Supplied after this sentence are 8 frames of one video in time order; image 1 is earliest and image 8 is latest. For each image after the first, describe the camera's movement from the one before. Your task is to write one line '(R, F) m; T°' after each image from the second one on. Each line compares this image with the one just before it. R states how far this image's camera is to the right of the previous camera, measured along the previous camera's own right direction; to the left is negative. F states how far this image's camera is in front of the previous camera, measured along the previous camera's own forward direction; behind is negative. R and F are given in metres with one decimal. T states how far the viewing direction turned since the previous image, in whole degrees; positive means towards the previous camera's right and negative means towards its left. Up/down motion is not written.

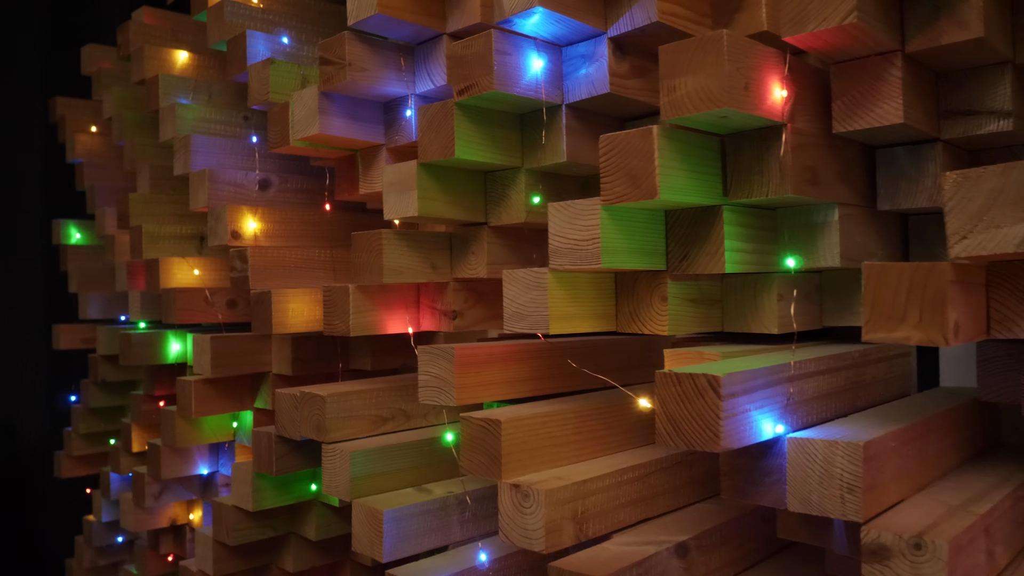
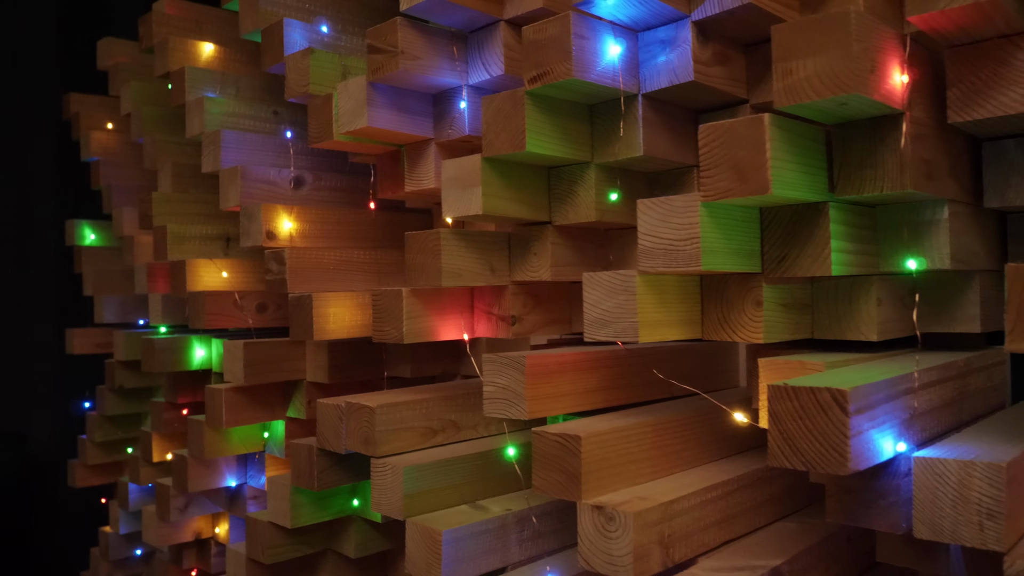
(-0.1, +0.1) m; 0°
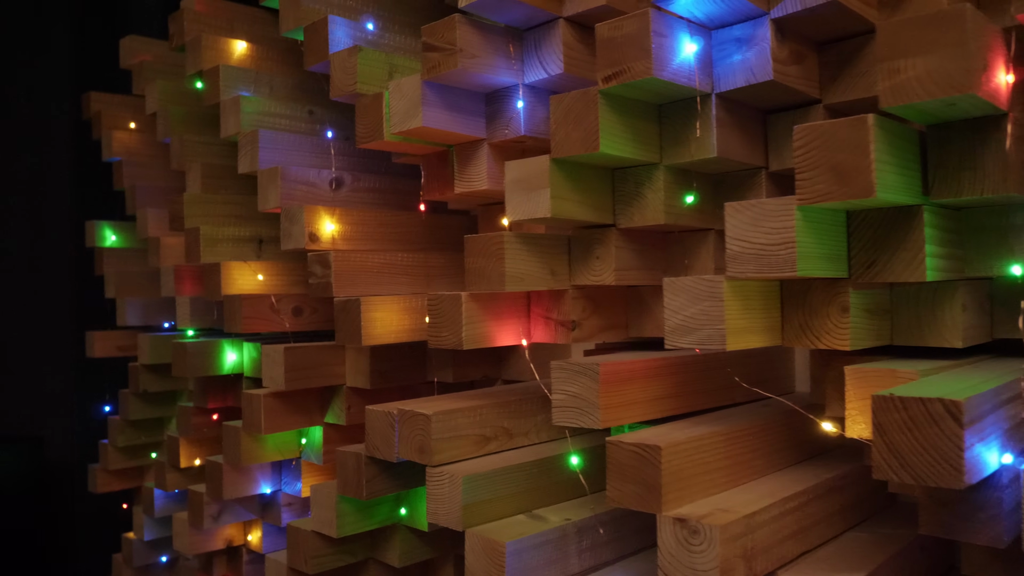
(-0.1, 0.0) m; 0°
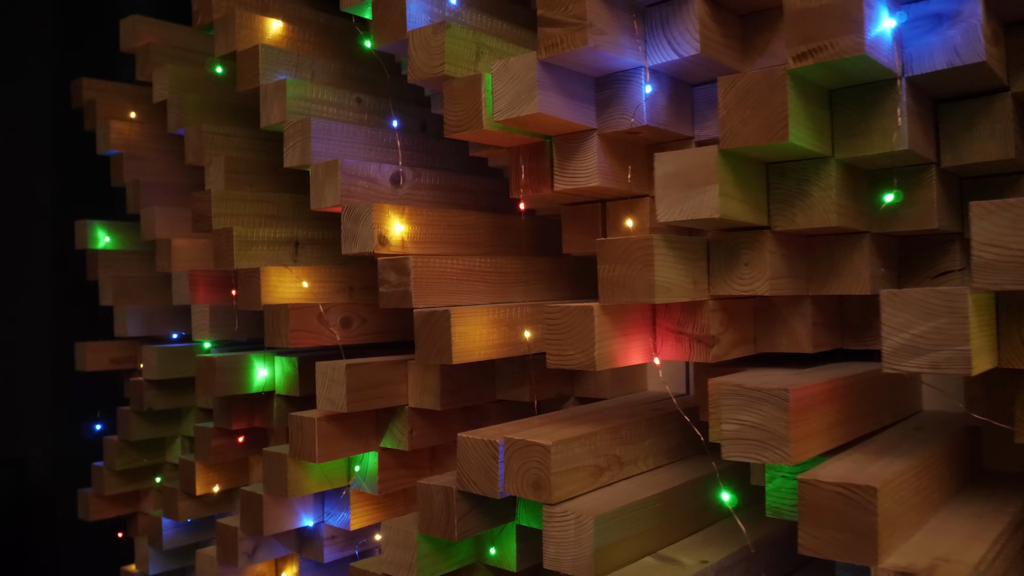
(-0.3, +0.2) m; +4°
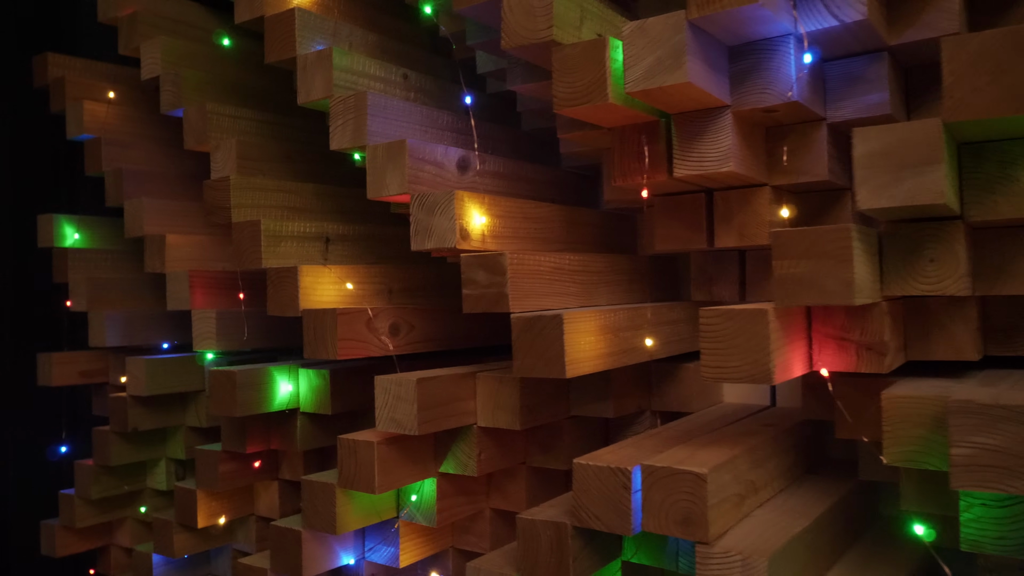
(-0.3, +0.3) m; +5°
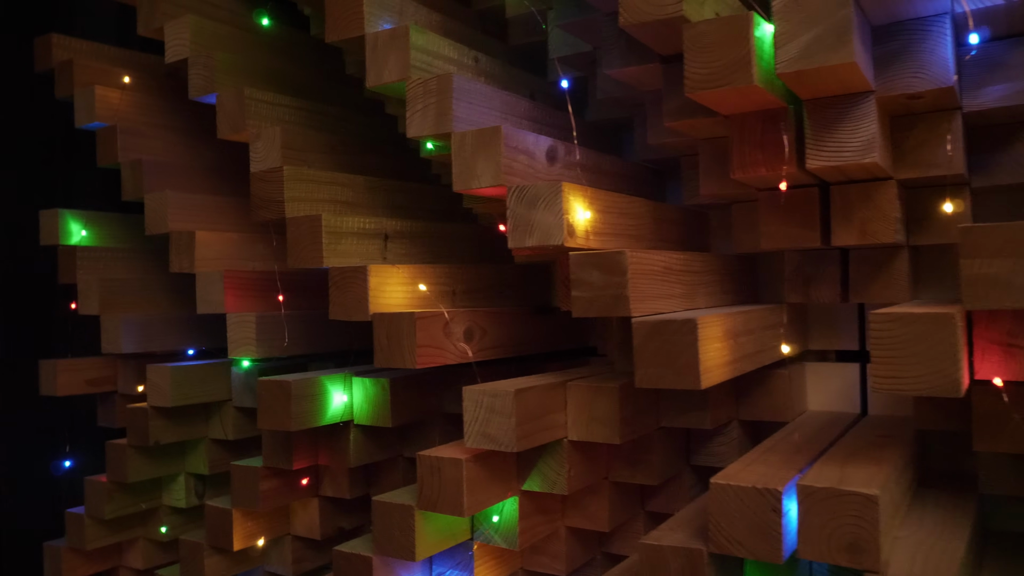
(-0.3, +0.2) m; +3°
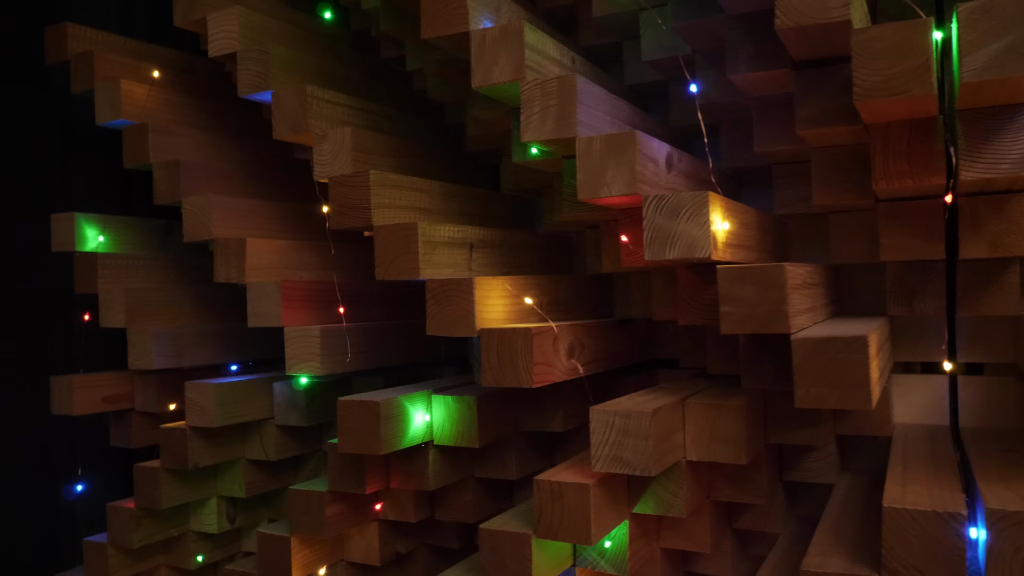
(-0.3, +0.1) m; +5°
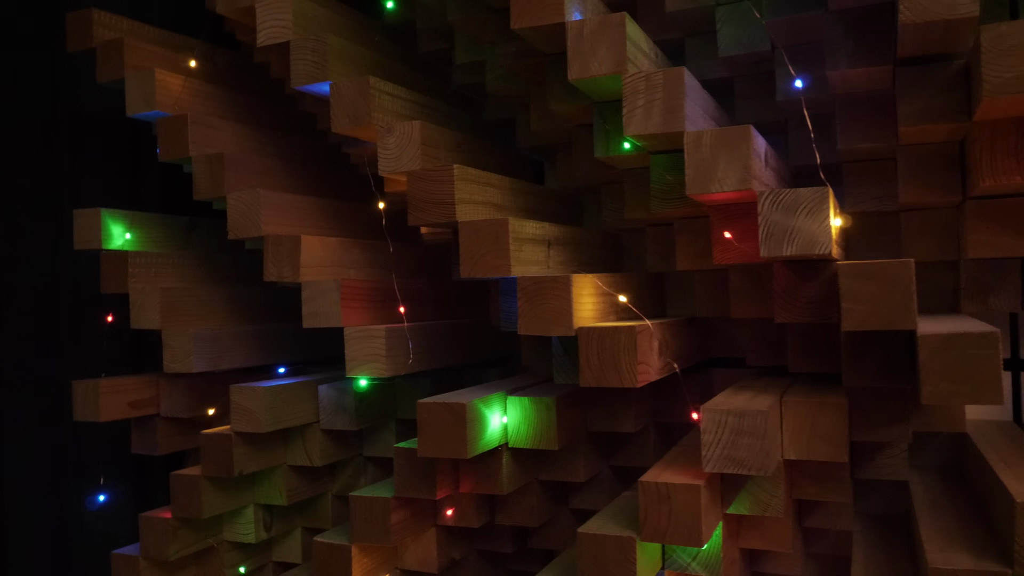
(-0.3, 0.0) m; +4°
